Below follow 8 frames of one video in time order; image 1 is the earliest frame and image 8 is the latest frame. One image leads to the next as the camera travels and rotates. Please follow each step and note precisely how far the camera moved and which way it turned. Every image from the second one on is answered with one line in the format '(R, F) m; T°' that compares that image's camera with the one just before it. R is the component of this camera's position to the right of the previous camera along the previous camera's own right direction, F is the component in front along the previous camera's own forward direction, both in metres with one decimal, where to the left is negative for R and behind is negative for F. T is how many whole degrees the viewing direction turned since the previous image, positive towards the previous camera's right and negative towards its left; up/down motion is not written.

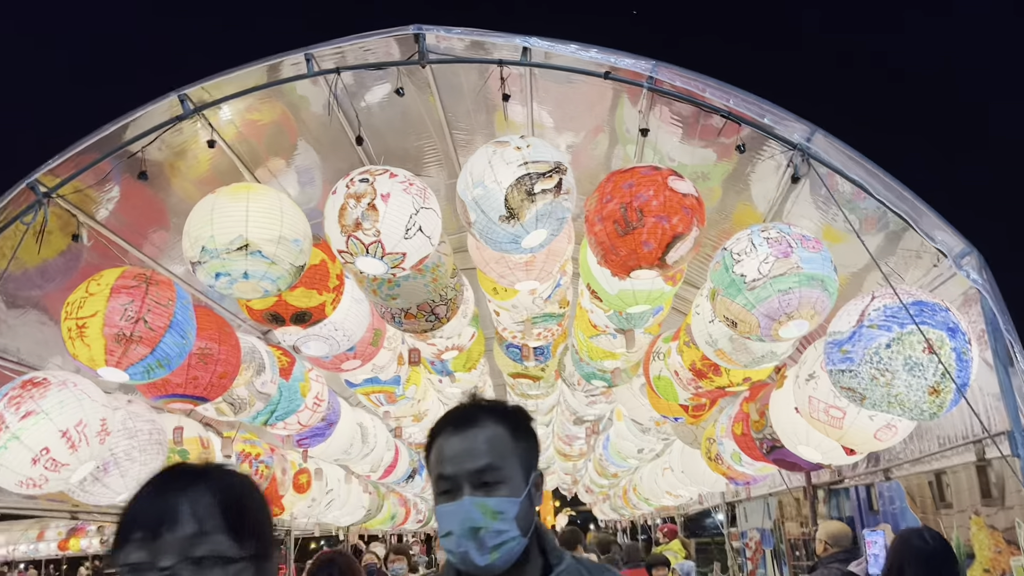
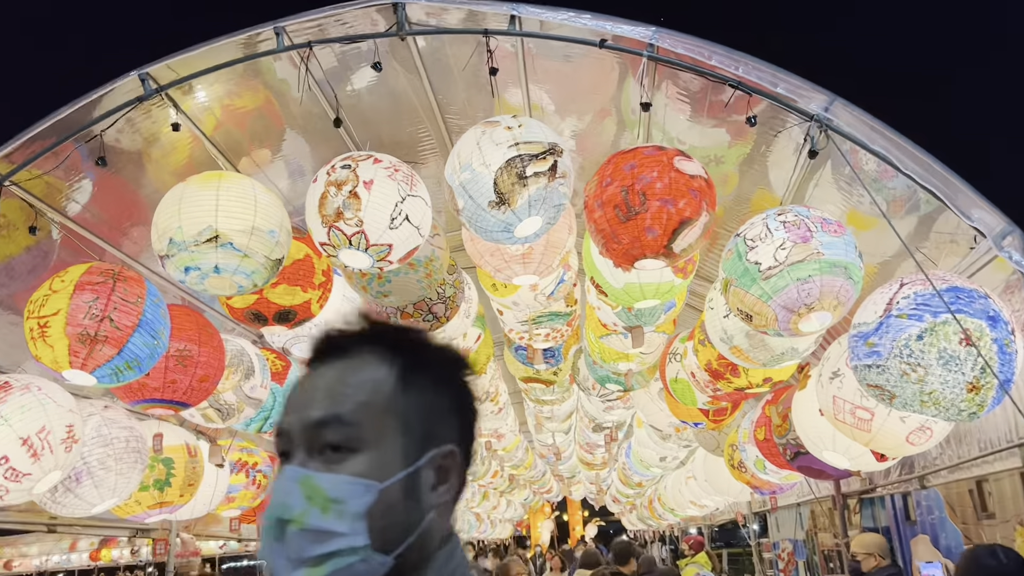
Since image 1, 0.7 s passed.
(+0.1, +0.3) m; -2°
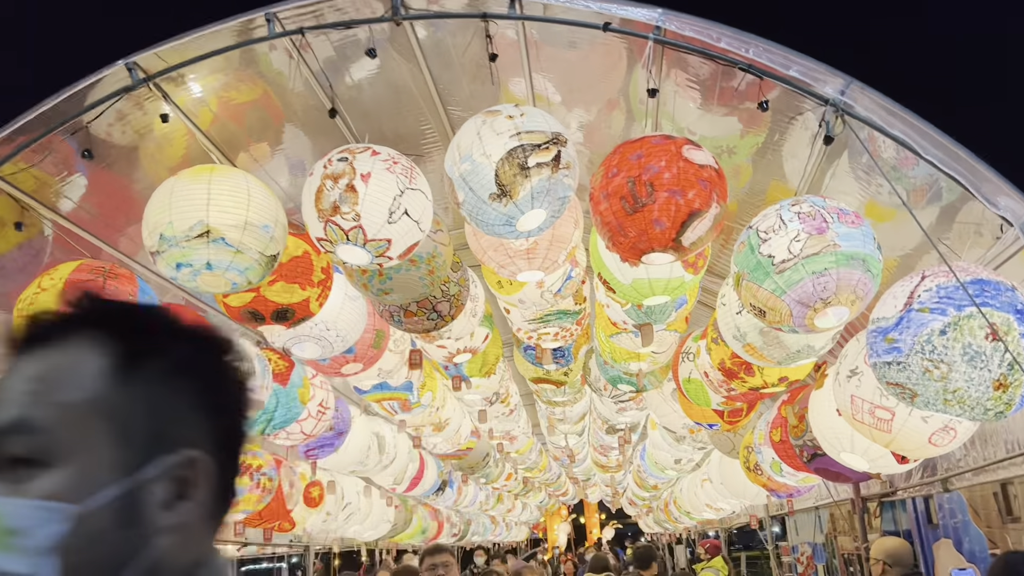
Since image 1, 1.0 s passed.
(0.0, +0.1) m; -1°
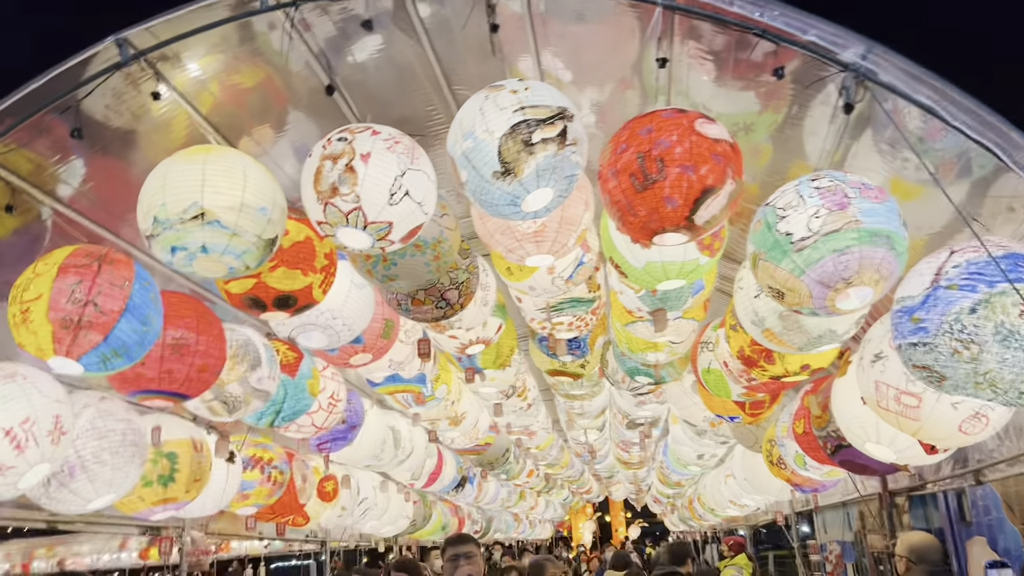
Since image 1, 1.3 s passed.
(+0.1, +0.1) m; -2°
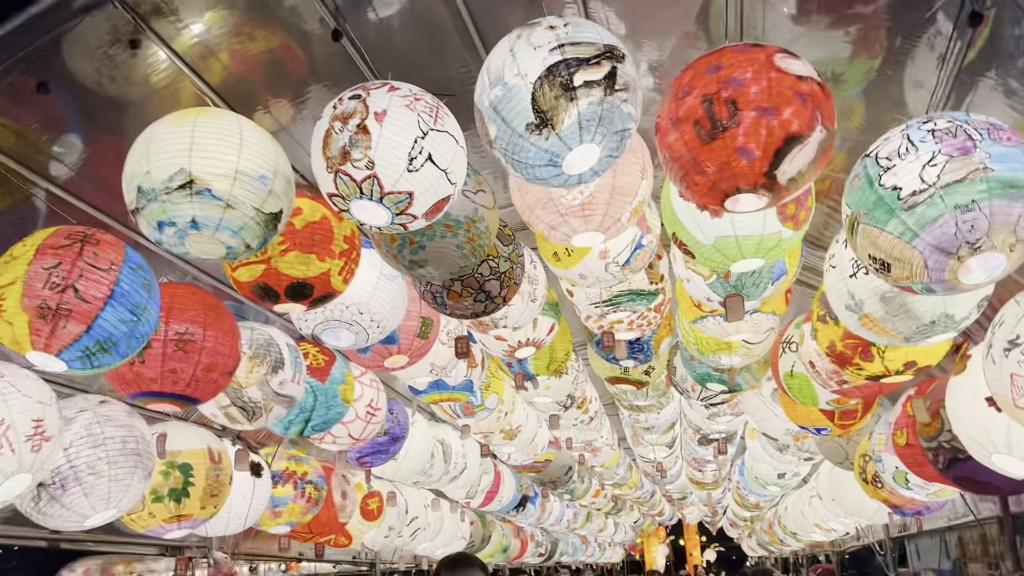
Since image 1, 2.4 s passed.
(+0.1, +0.5) m; -5°
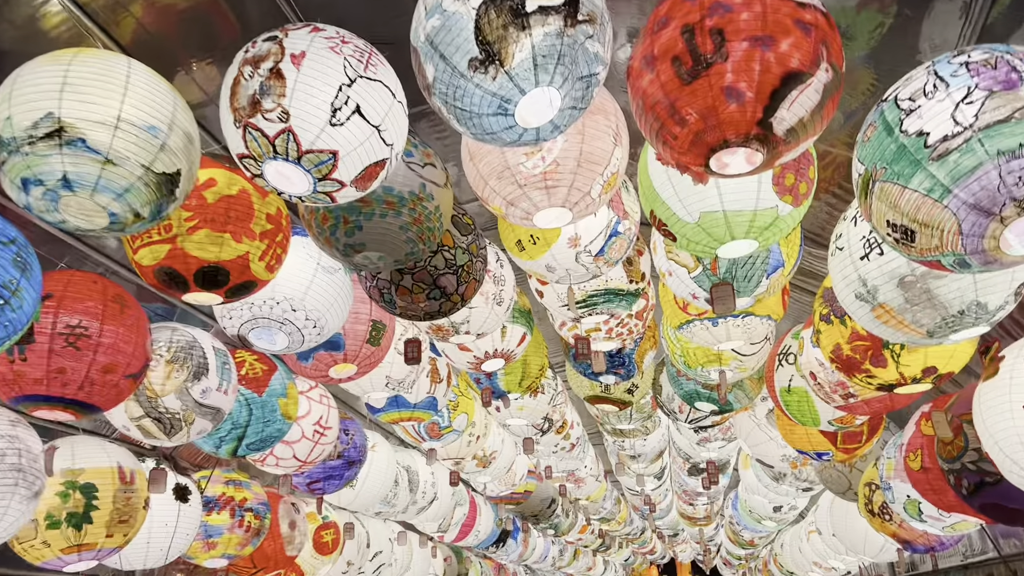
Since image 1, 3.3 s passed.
(+0.1, +0.4) m; 0°
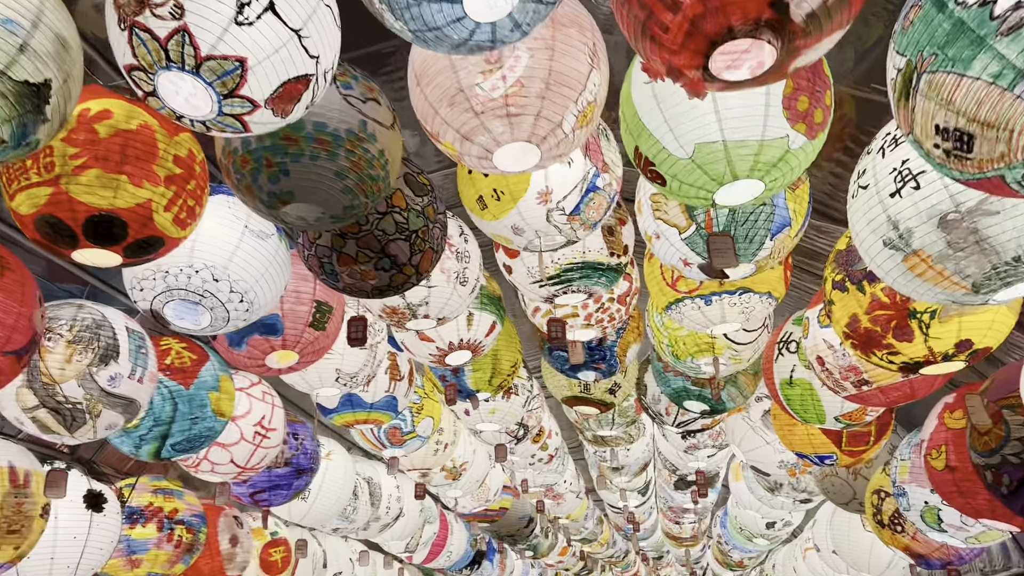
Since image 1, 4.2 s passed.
(+0.1, +0.4) m; +1°
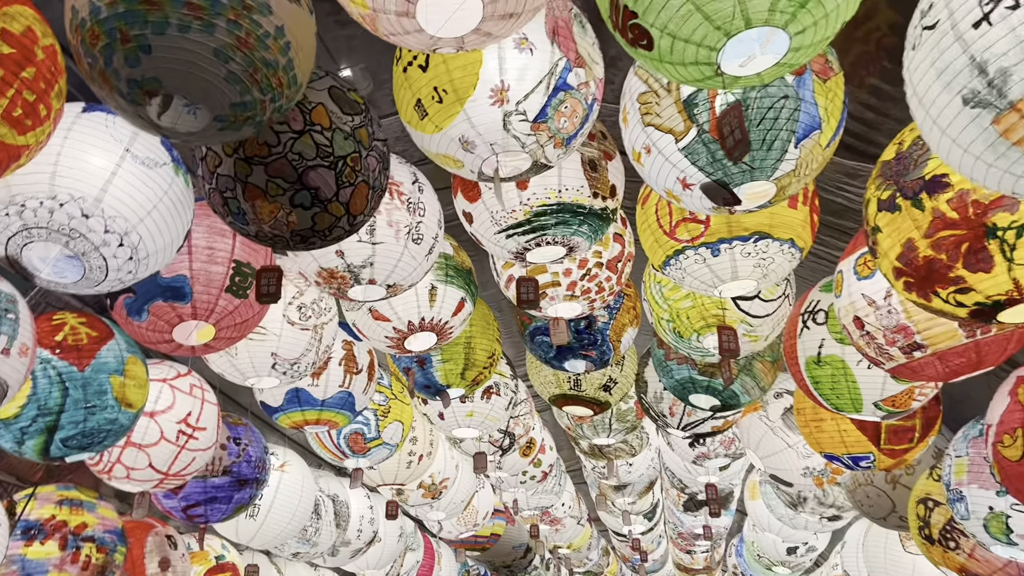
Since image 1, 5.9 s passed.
(+0.1, +0.5) m; -1°
